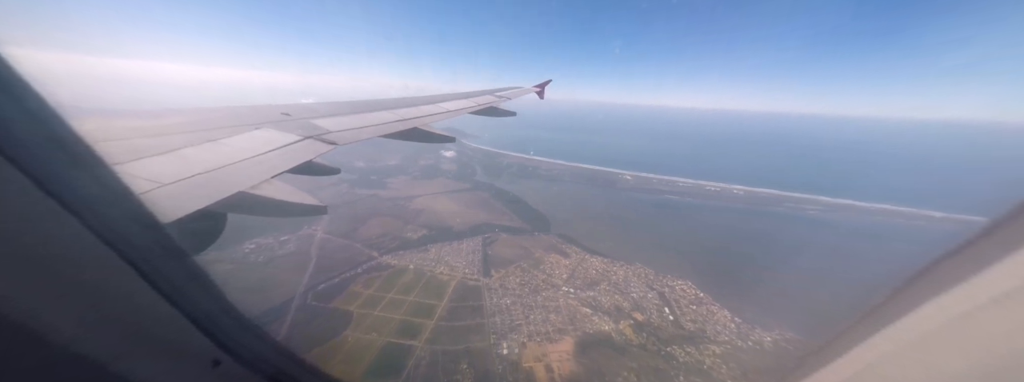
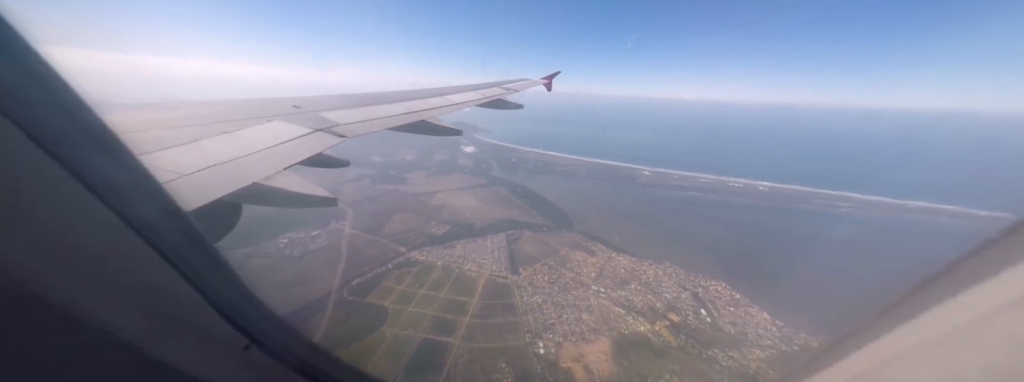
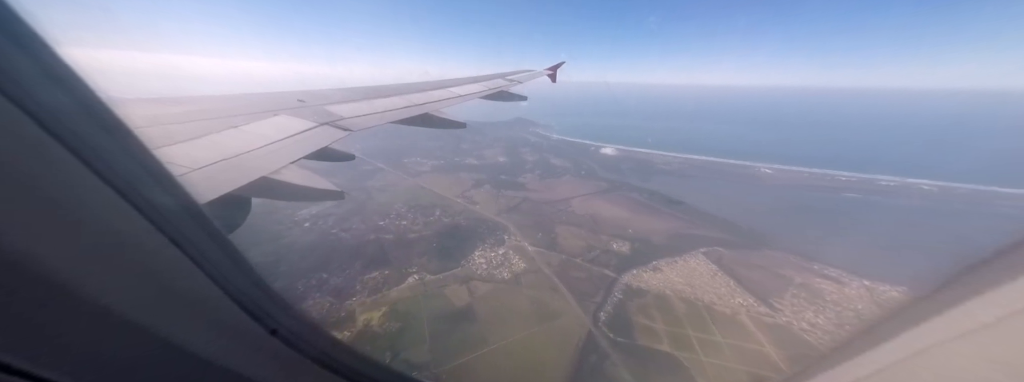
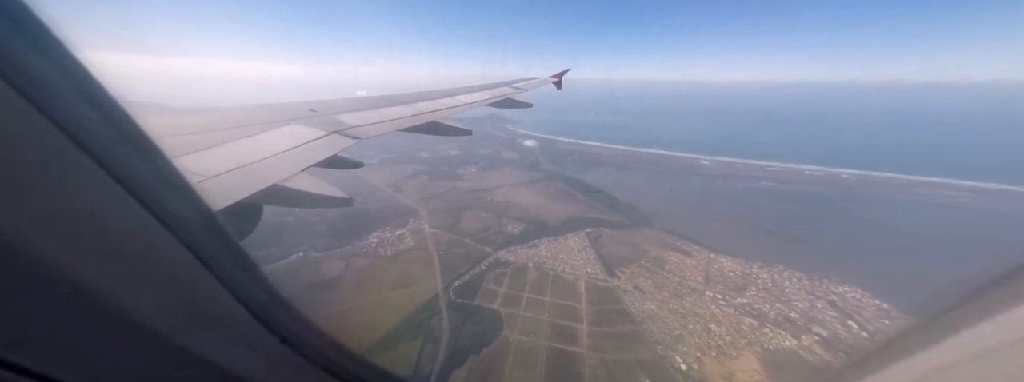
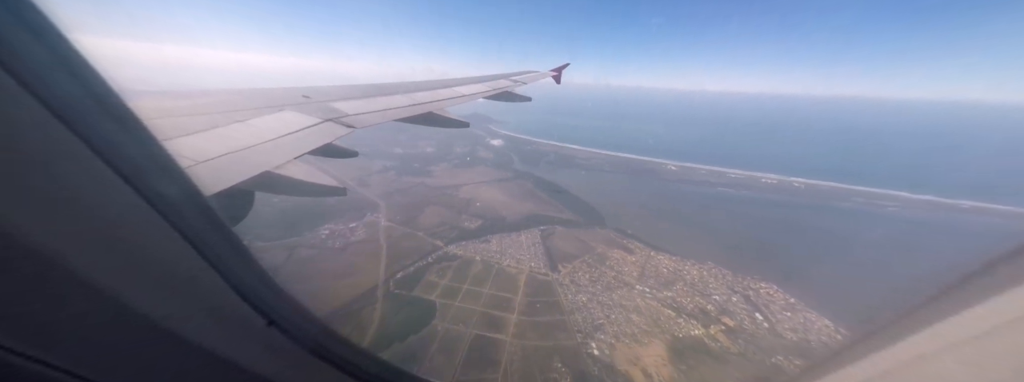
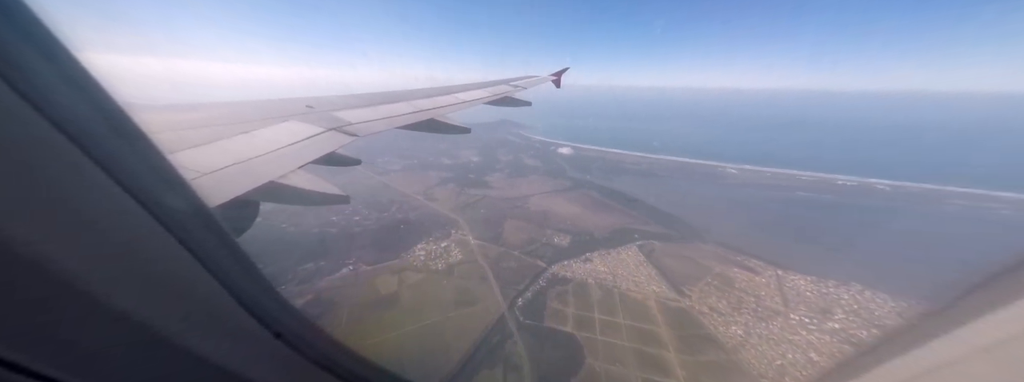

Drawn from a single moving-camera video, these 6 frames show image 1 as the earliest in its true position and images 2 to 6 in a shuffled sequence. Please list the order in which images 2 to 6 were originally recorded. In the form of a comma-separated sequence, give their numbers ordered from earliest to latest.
2, 5, 4, 6, 3
